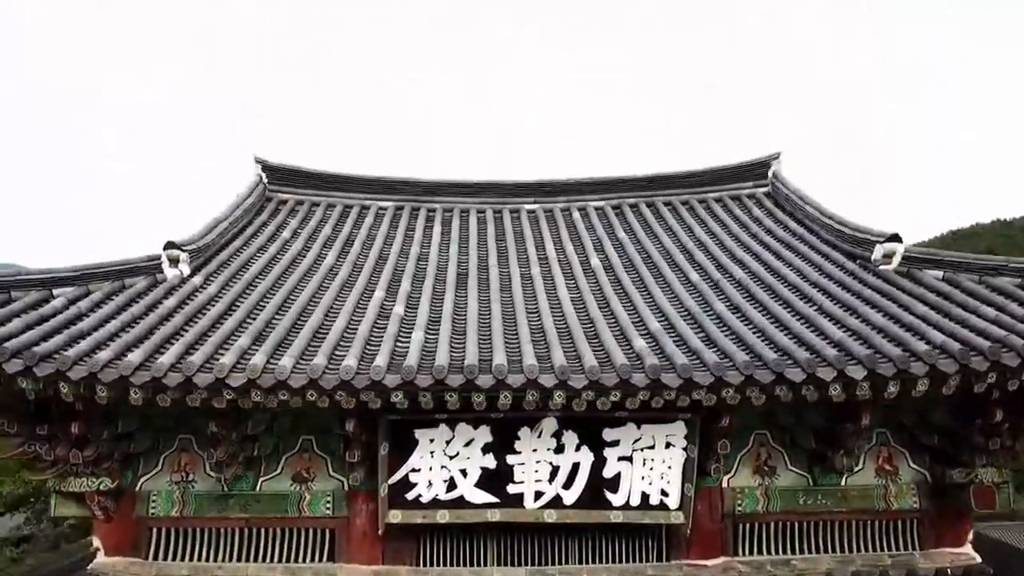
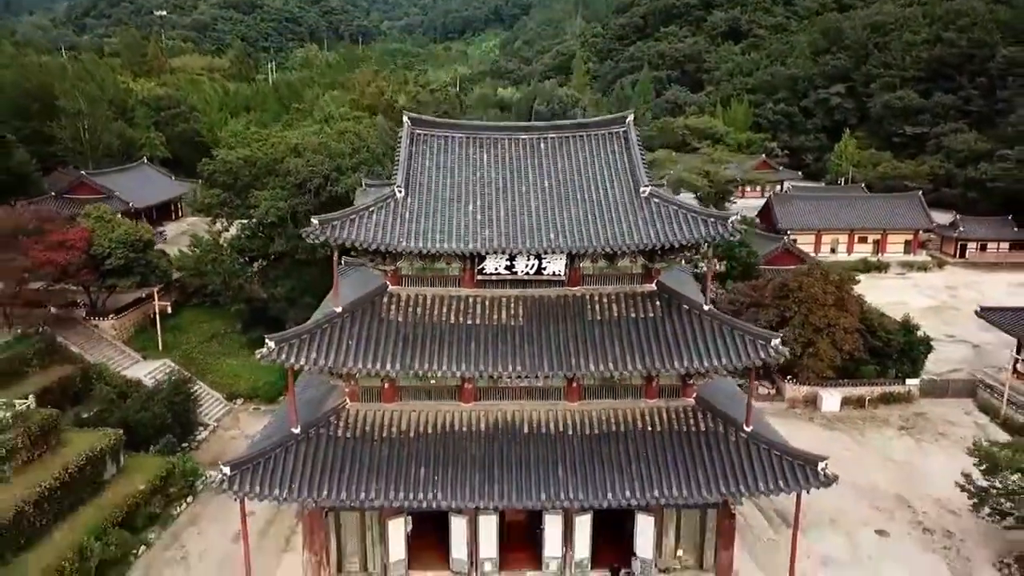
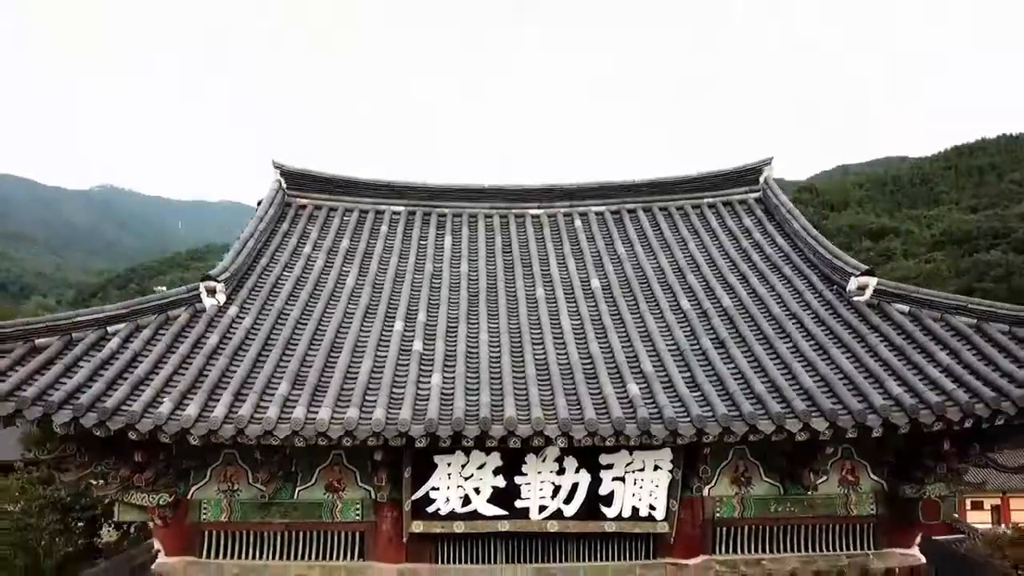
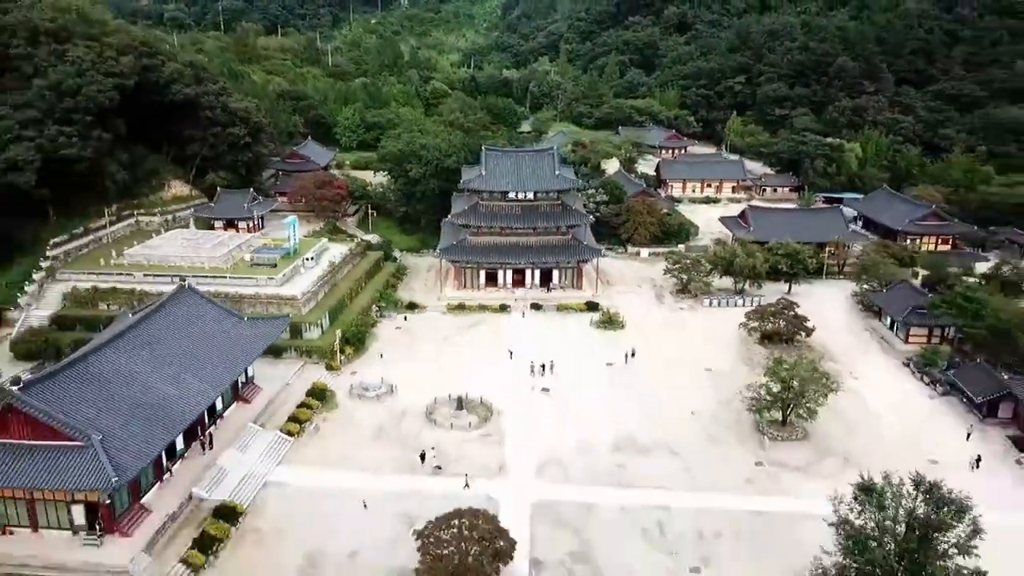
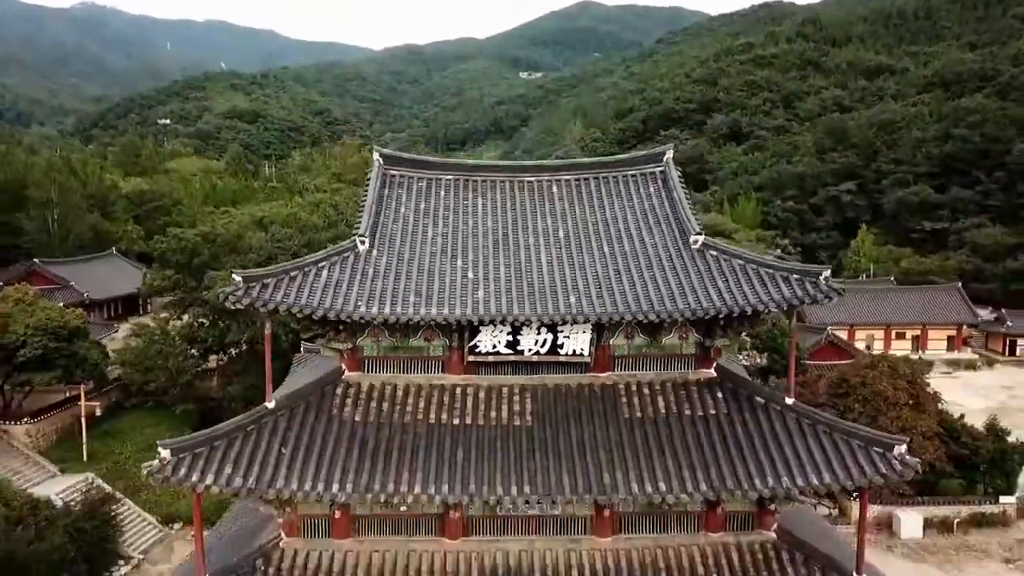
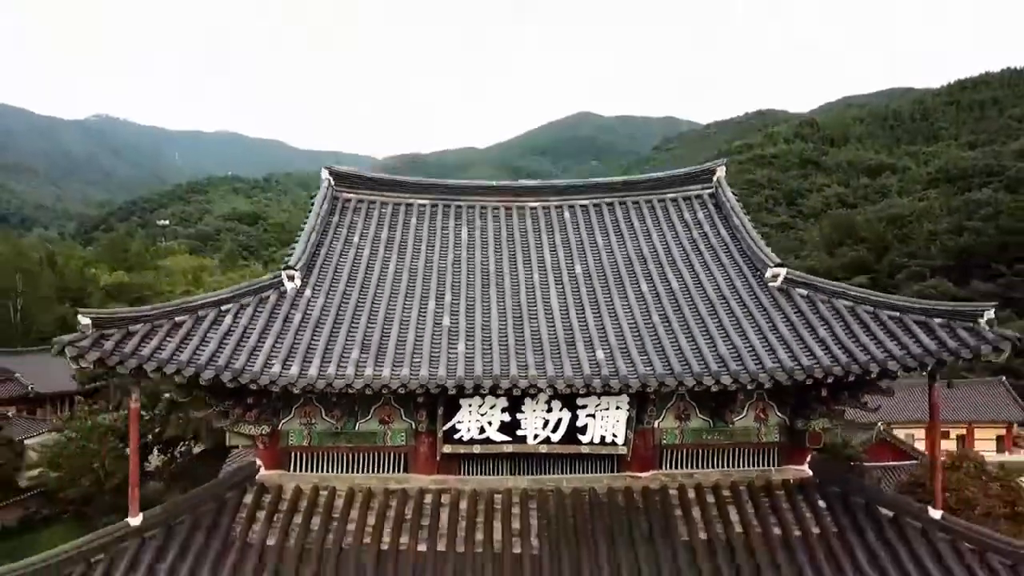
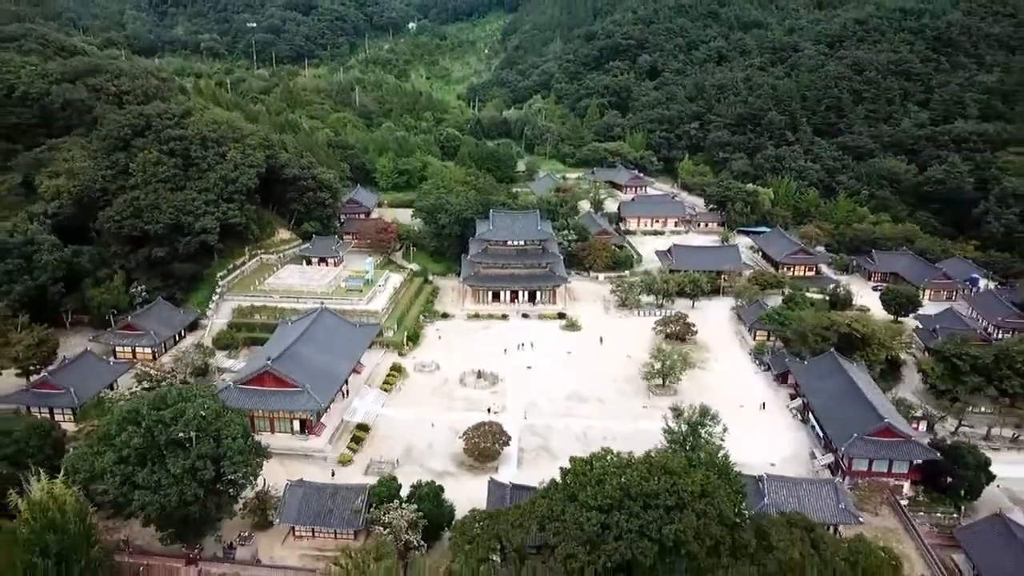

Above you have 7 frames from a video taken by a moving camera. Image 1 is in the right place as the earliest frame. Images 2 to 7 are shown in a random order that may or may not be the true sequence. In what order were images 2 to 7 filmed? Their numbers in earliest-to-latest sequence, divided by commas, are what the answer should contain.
3, 6, 5, 2, 4, 7
